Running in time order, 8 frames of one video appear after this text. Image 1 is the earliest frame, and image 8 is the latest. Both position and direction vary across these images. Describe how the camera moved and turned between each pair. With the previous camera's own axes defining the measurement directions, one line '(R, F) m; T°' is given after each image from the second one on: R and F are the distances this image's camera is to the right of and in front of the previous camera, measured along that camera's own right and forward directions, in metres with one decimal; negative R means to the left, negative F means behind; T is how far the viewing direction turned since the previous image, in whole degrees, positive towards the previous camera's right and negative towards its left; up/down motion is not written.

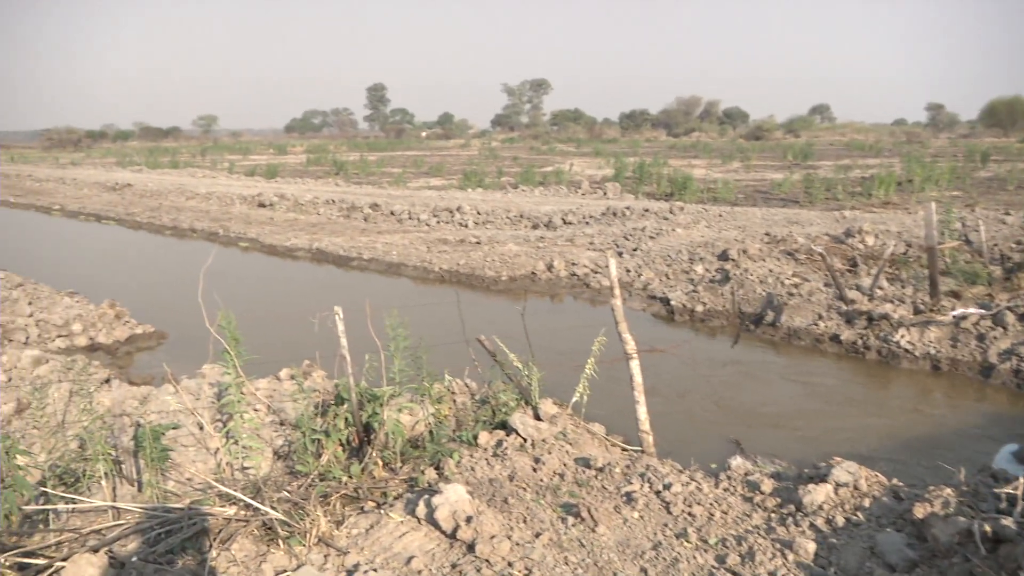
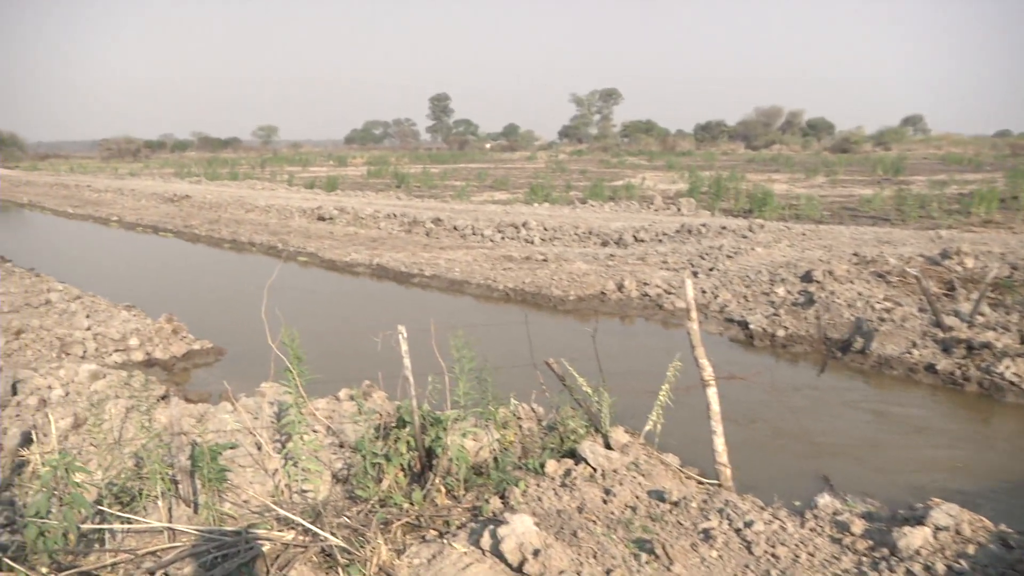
(+0.5, +0.5) m; -6°
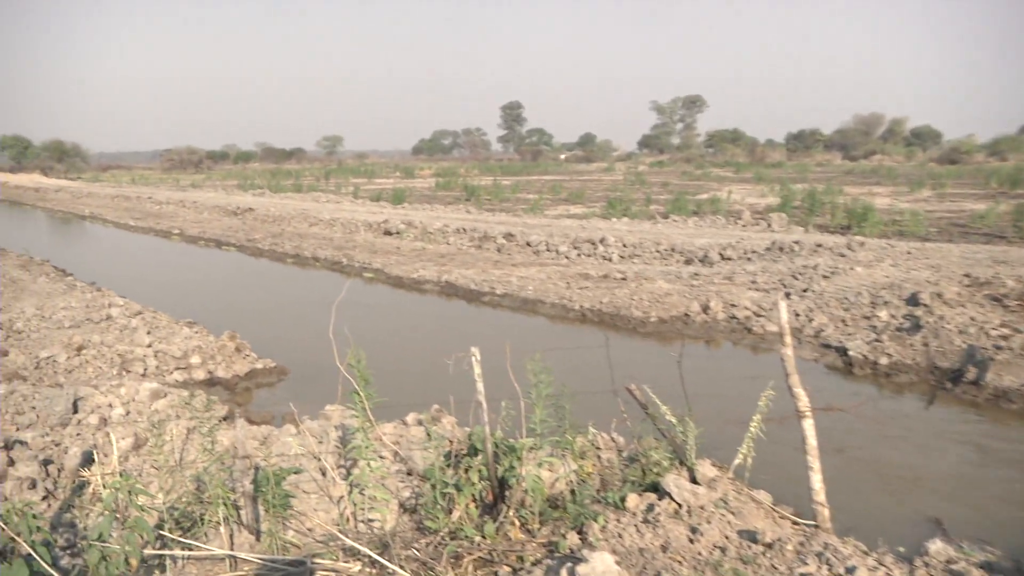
(+0.4, +0.7) m; -6°
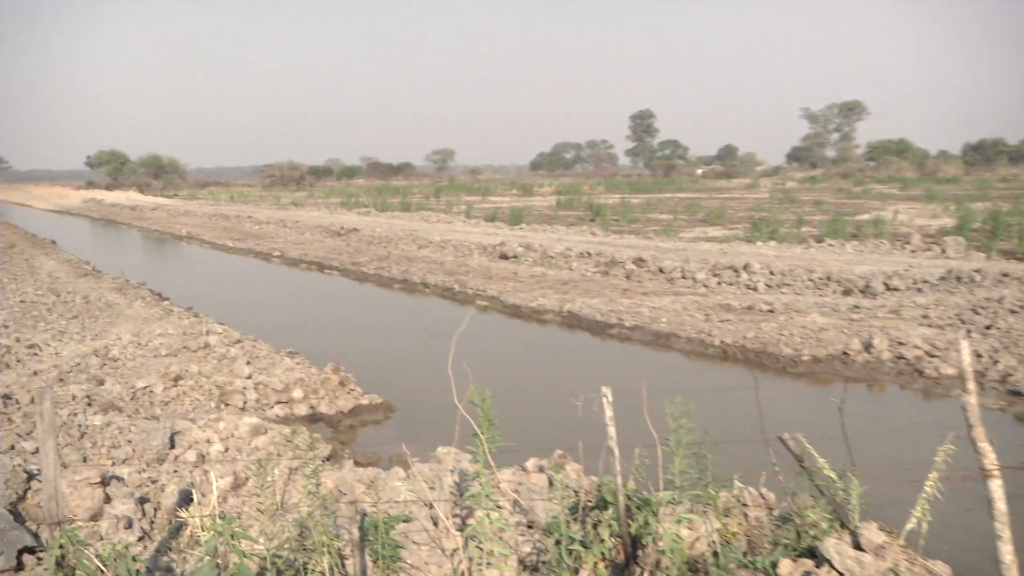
(+0.2, +1.0) m; -7°
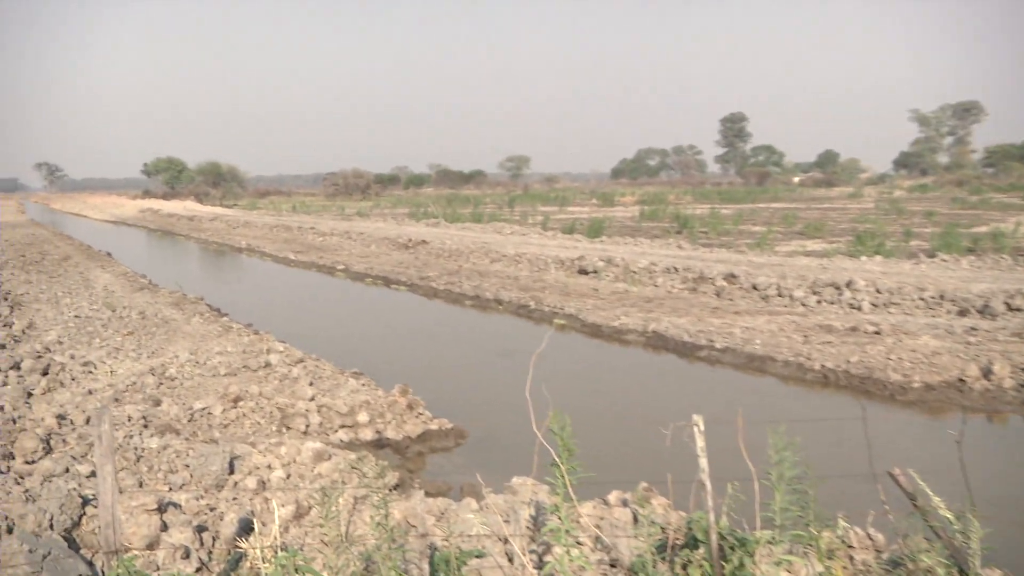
(0.0, +0.6) m; -3°
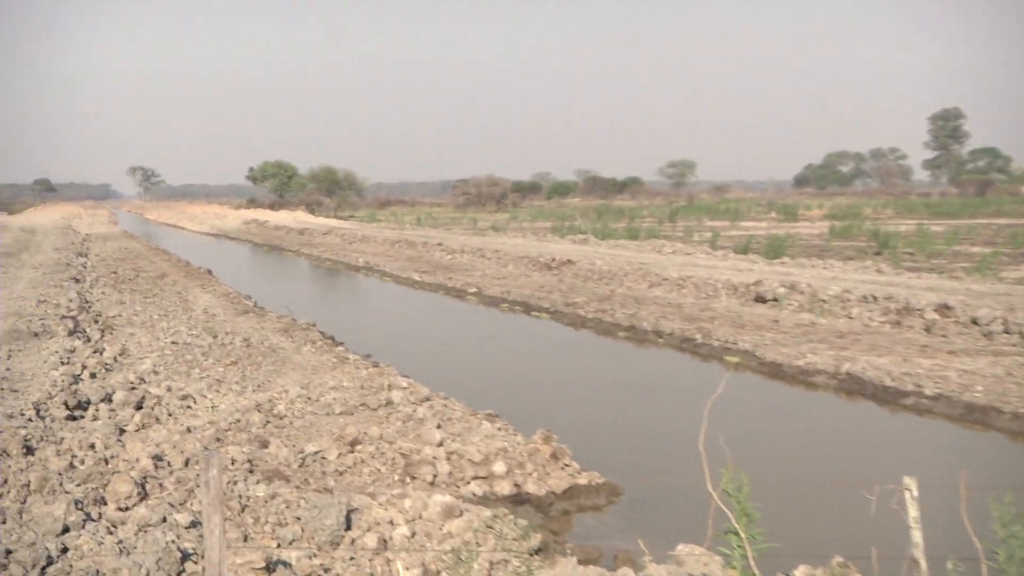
(-0.3, +1.2) m; -4°
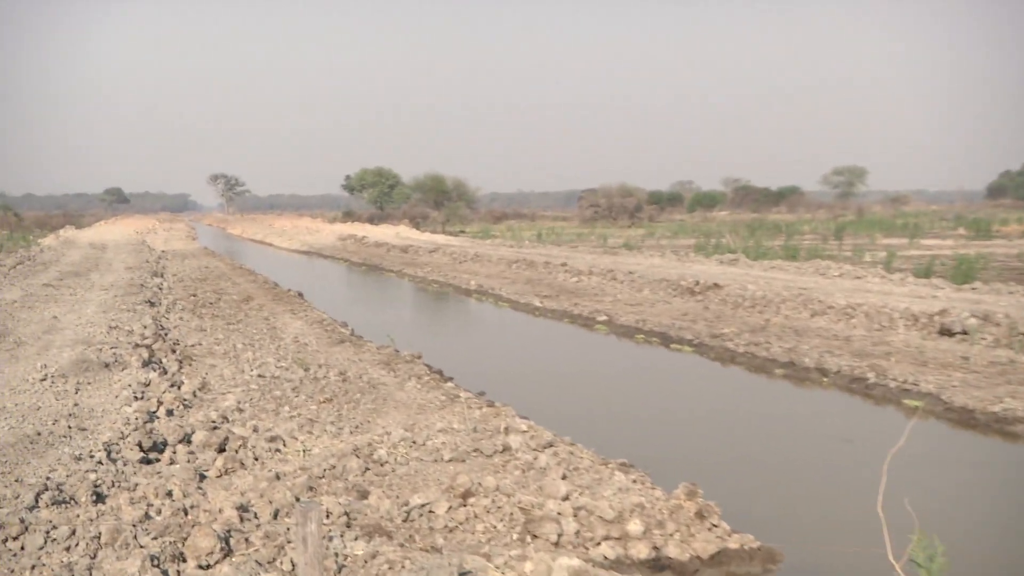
(-0.2, +1.0) m; -3°
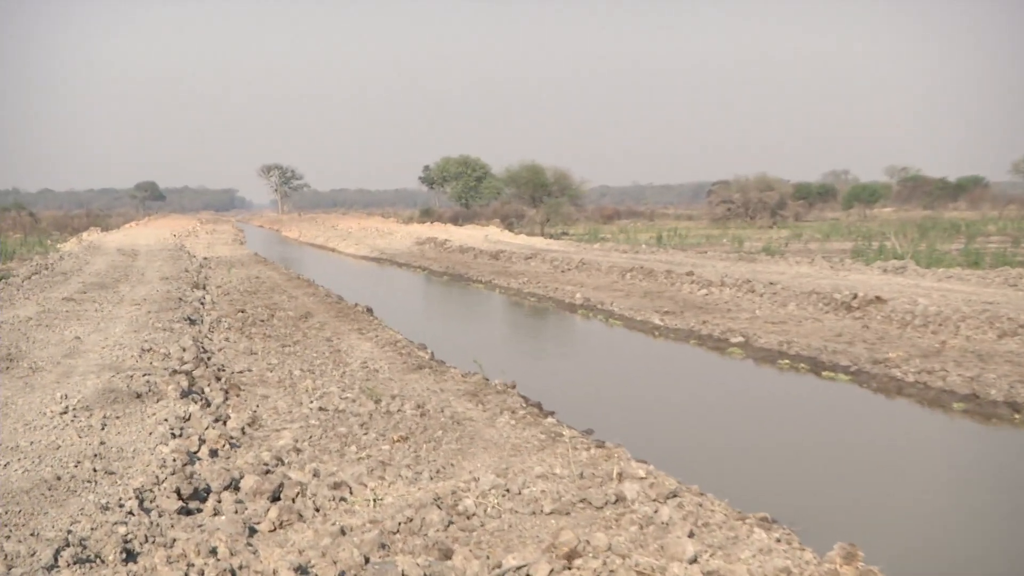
(-0.2, +1.1) m; -2°
